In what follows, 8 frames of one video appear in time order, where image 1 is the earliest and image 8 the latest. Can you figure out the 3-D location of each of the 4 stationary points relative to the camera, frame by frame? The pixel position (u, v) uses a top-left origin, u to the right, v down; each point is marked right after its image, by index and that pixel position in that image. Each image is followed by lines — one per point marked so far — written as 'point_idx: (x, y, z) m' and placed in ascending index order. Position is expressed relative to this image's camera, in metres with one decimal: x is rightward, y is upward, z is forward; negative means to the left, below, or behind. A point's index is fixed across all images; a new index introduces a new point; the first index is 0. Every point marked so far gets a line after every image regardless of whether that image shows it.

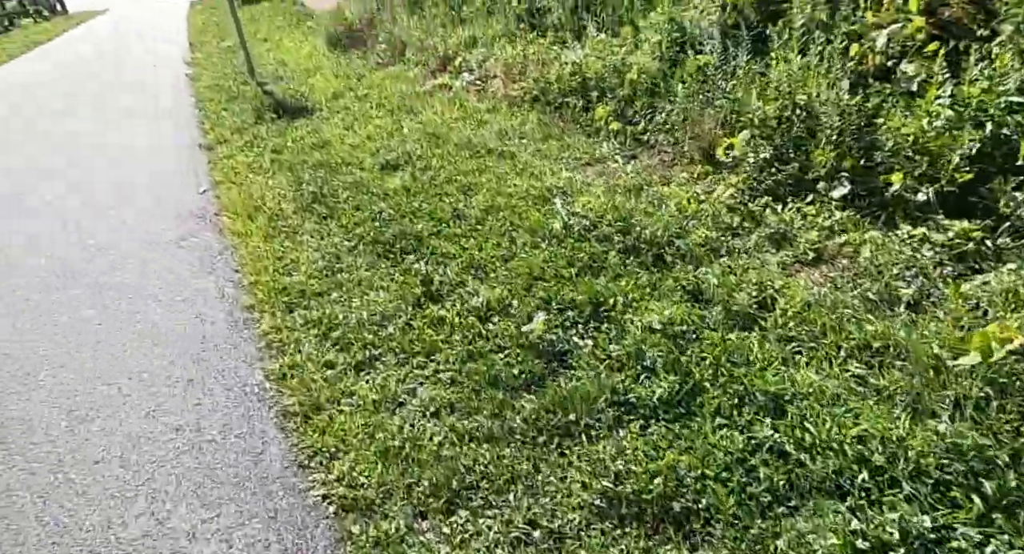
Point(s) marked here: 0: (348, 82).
0: (-1.8, +2.2, +7.1) m
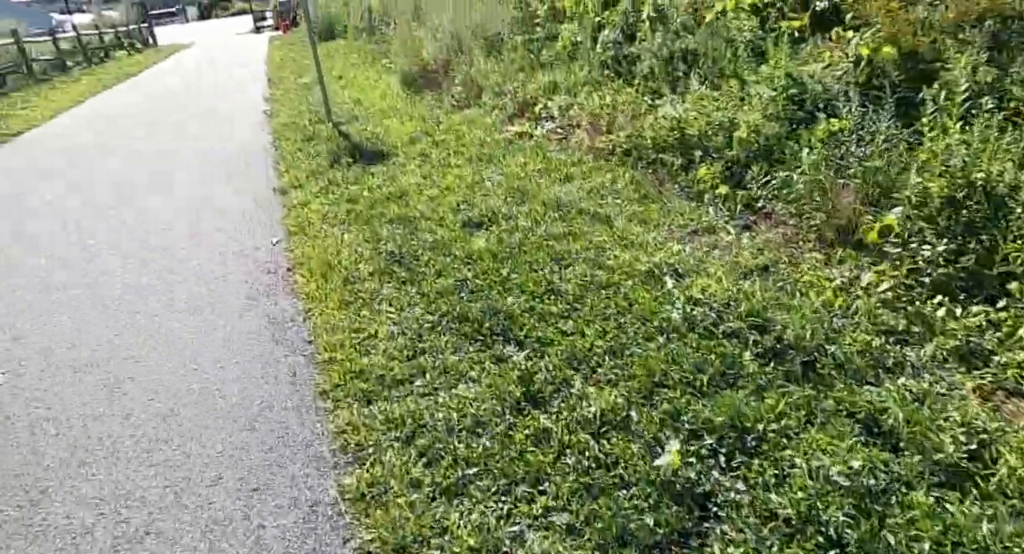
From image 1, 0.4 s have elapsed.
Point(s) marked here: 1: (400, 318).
0: (-0.9, +1.6, +6.9) m
1: (-0.5, -0.2, +2.8) m
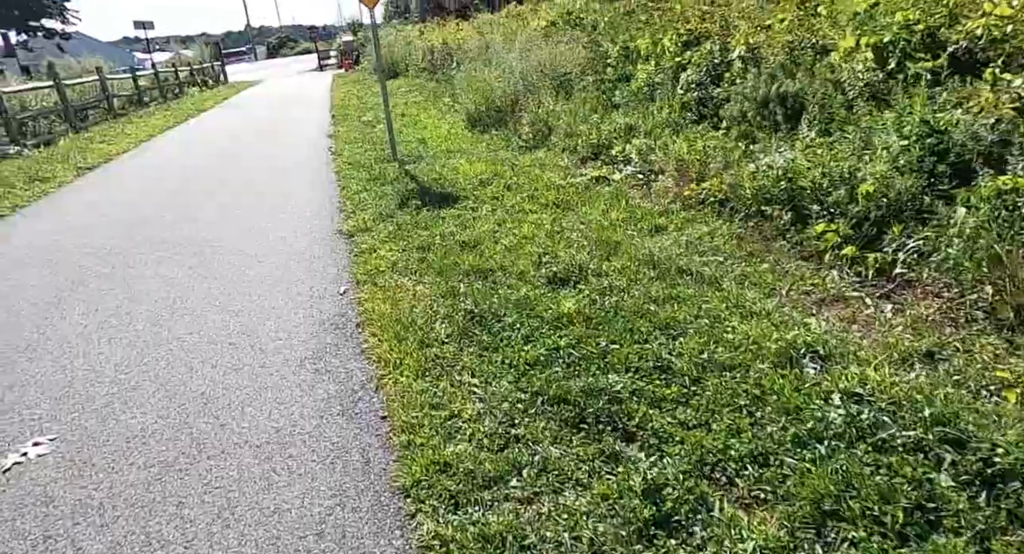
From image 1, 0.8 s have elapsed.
0: (-0.2, +1.2, +6.7) m
1: (-0.1, -0.4, +2.4) m
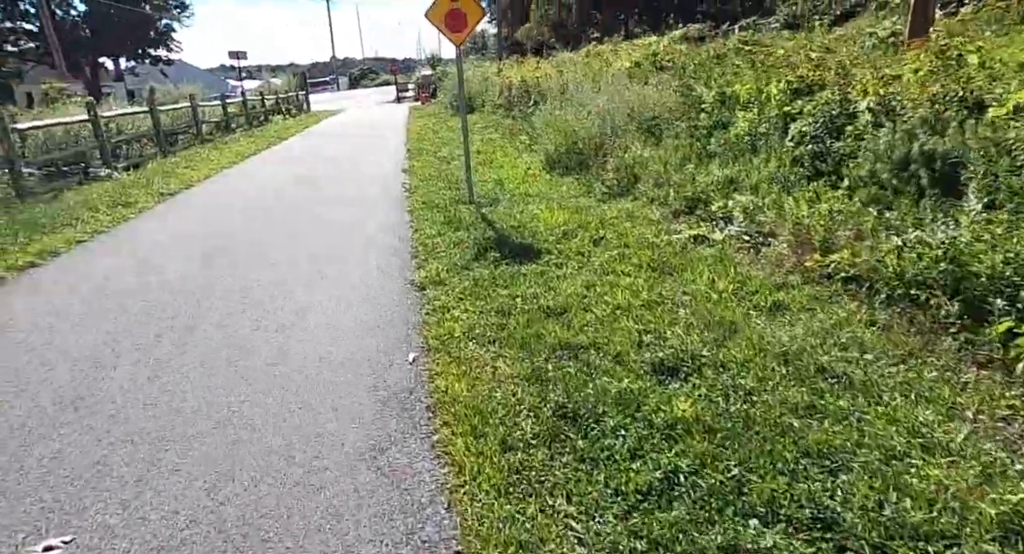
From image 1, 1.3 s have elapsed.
0: (+0.6, +0.6, +6.2) m
1: (+0.2, -0.8, +1.9) m
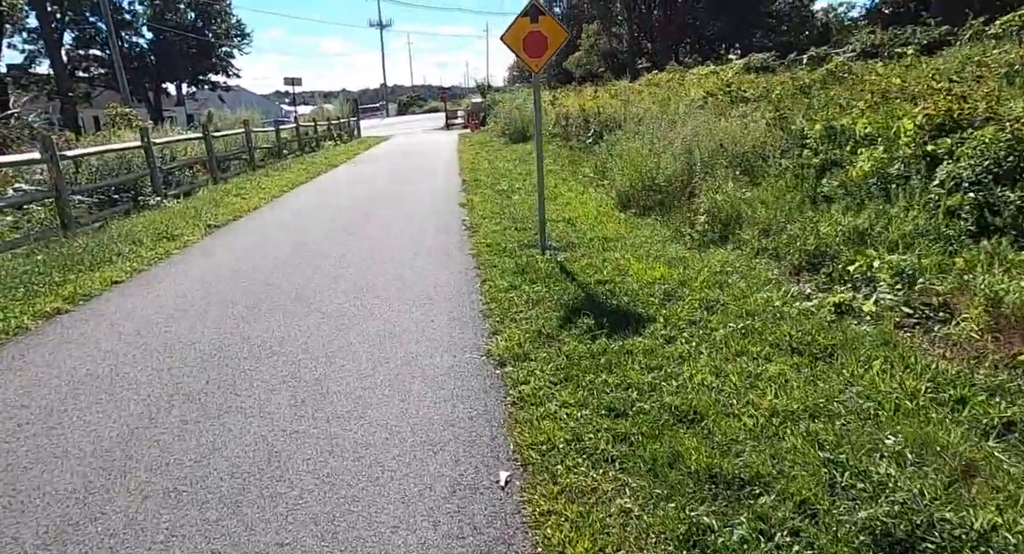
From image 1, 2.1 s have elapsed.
0: (+1.3, +0.1, +5.3) m
1: (+0.6, -1.1, +1.0) m
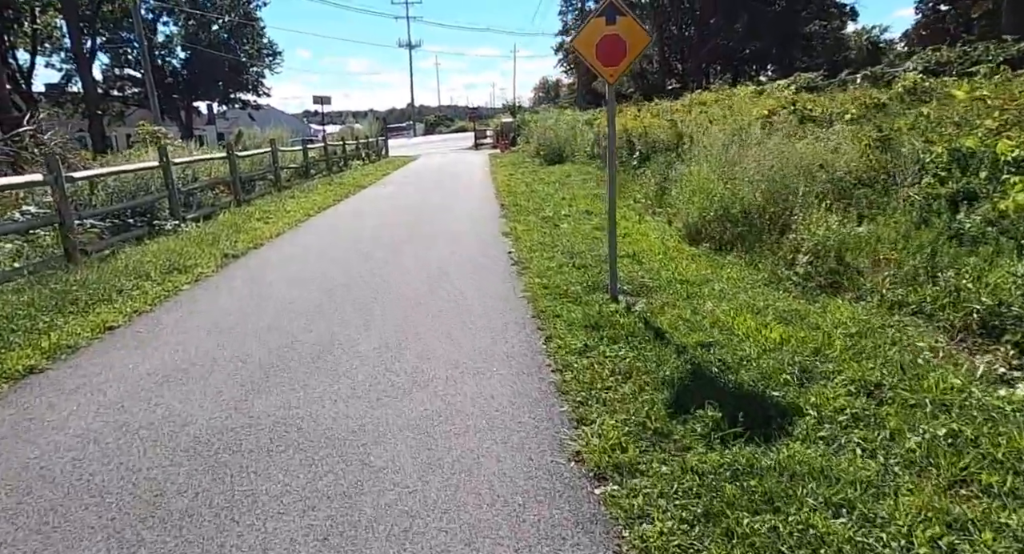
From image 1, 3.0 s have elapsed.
0: (+1.8, -0.3, +4.2) m
1: (+0.9, -1.3, -0.2) m
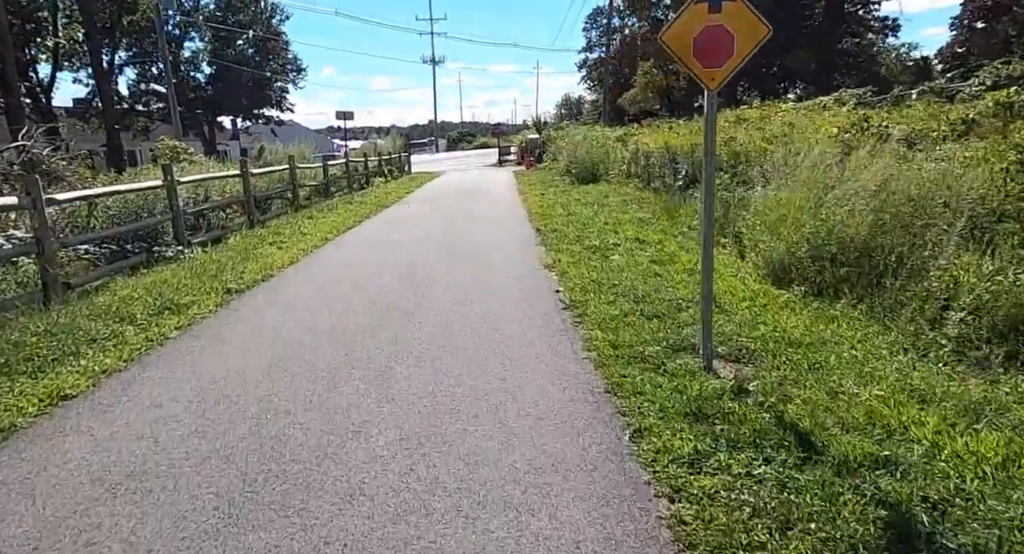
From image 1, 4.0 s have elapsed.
0: (+2.2, -0.7, +2.9) m
1: (+1.2, -1.6, -1.4) m
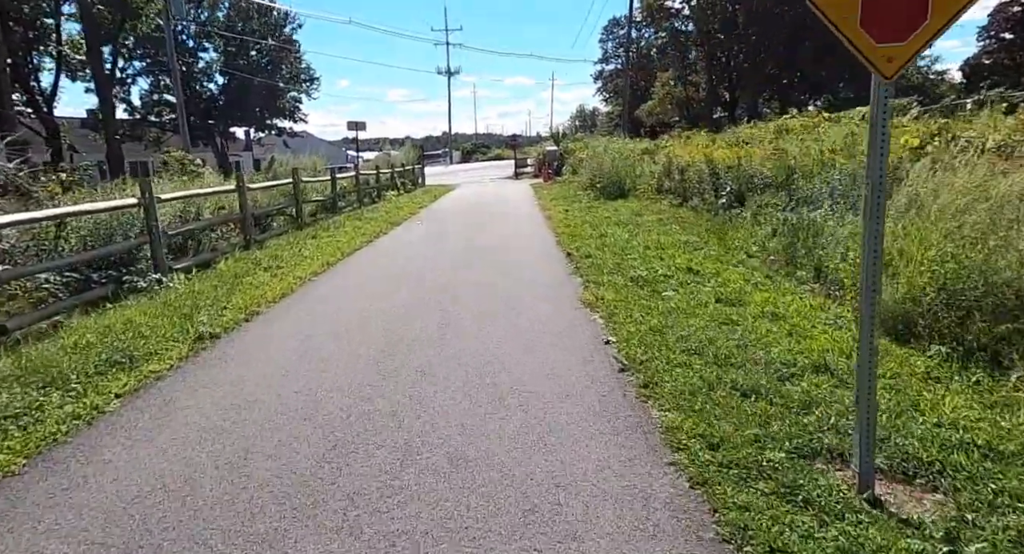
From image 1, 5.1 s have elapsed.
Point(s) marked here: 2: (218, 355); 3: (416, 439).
0: (+2.5, -1.0, +1.5) m
1: (+1.4, -1.9, -2.9) m
2: (-2.5, -0.7, +5.4) m
3: (-0.5, -0.9, +3.6) m
